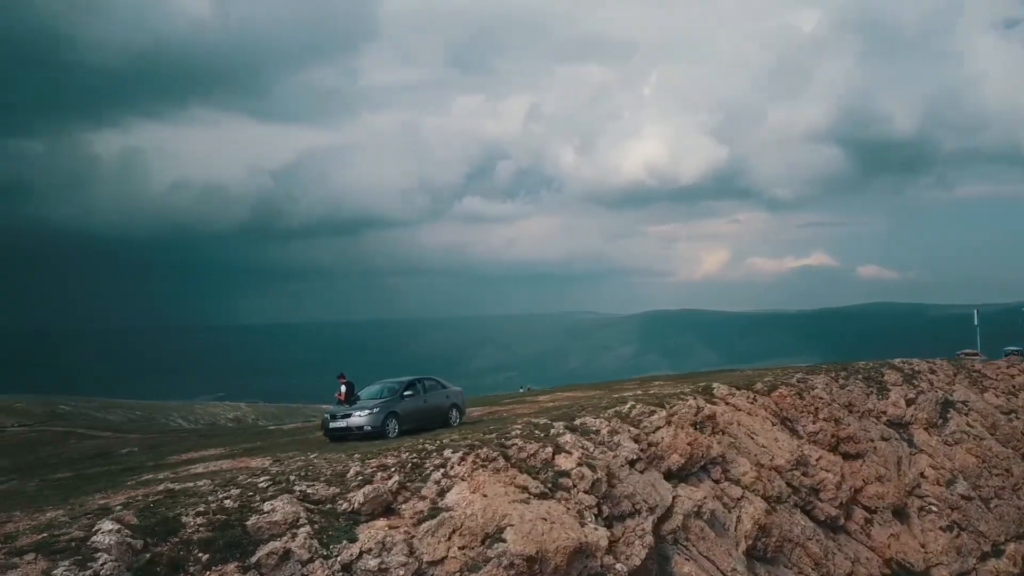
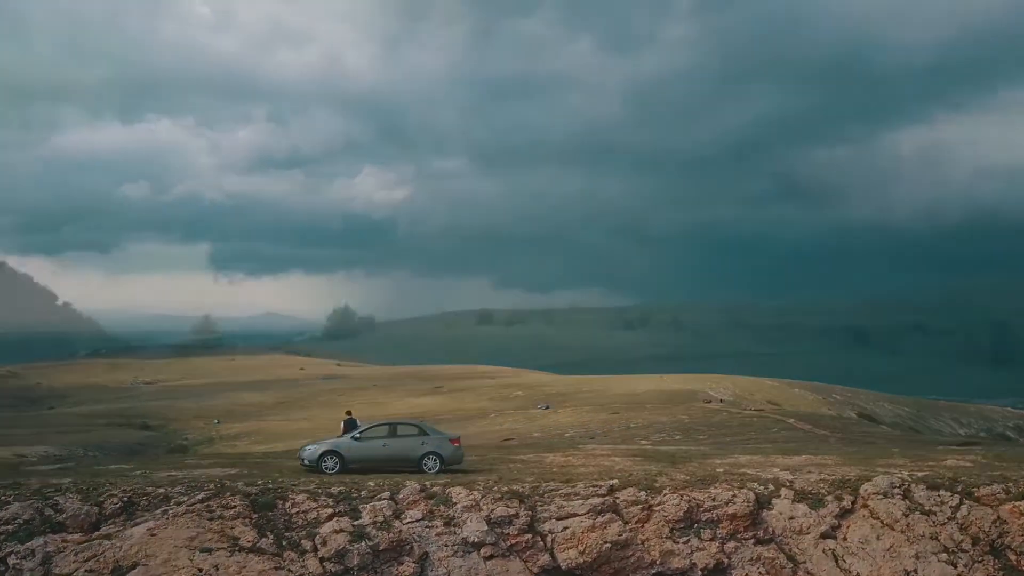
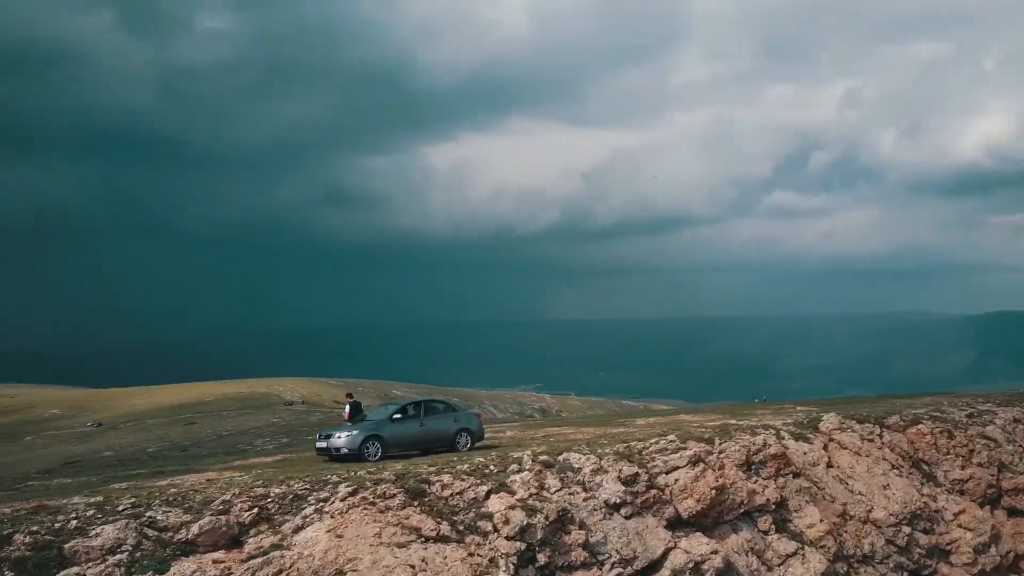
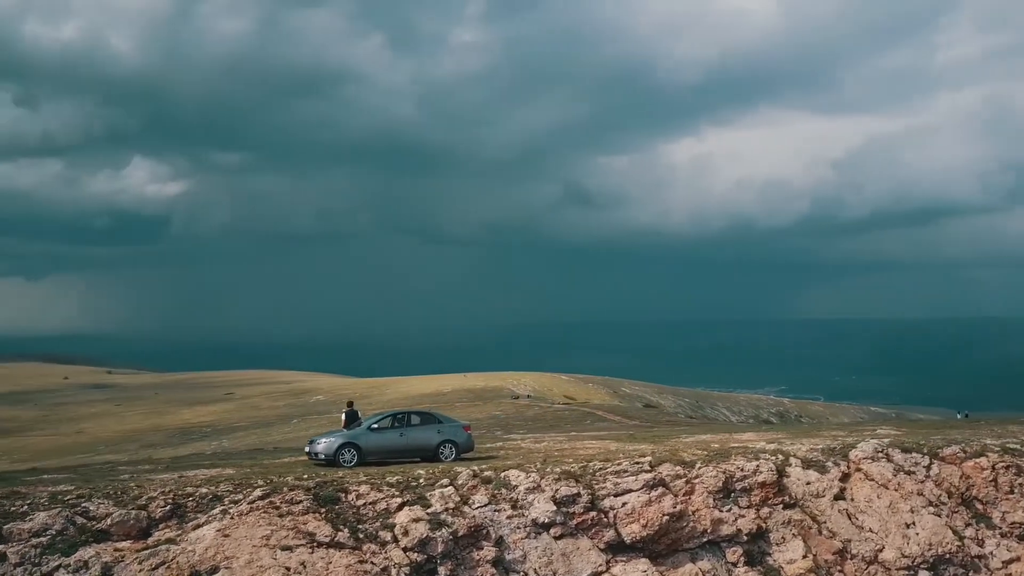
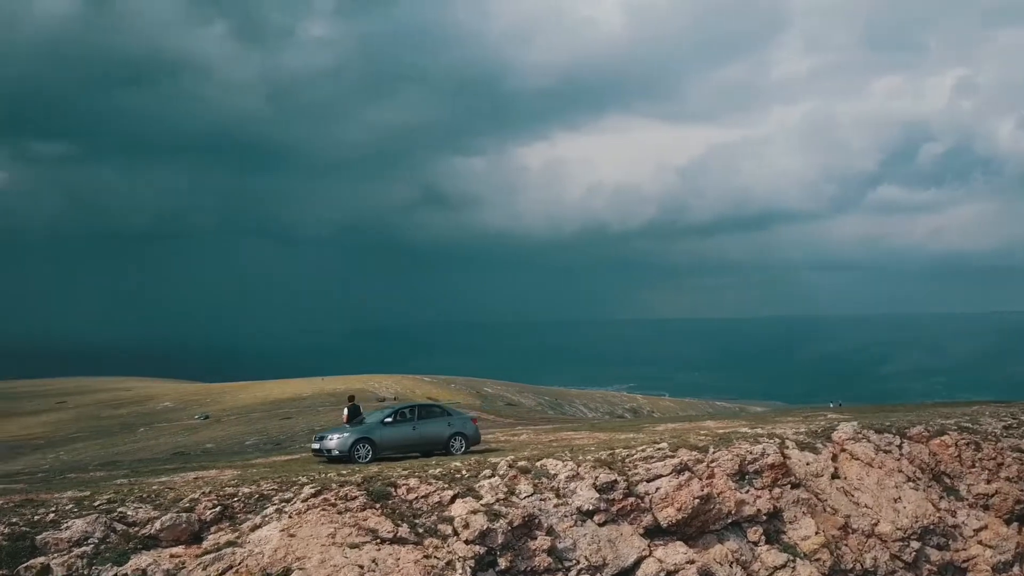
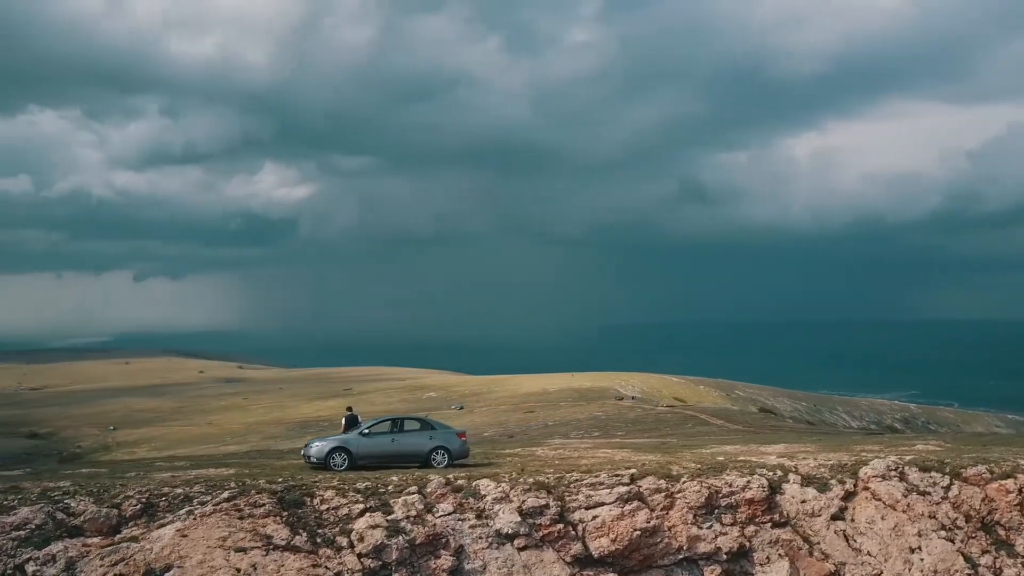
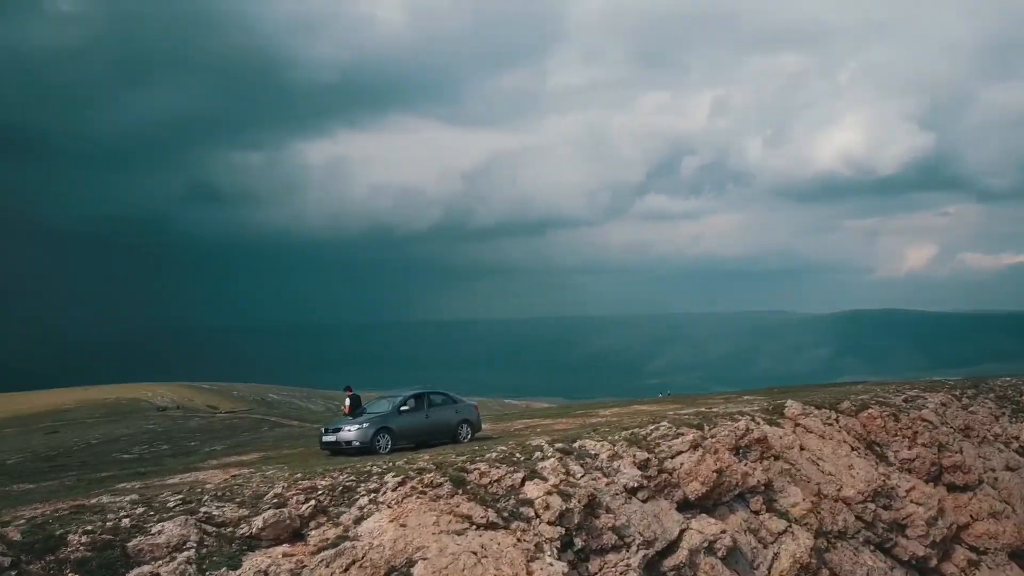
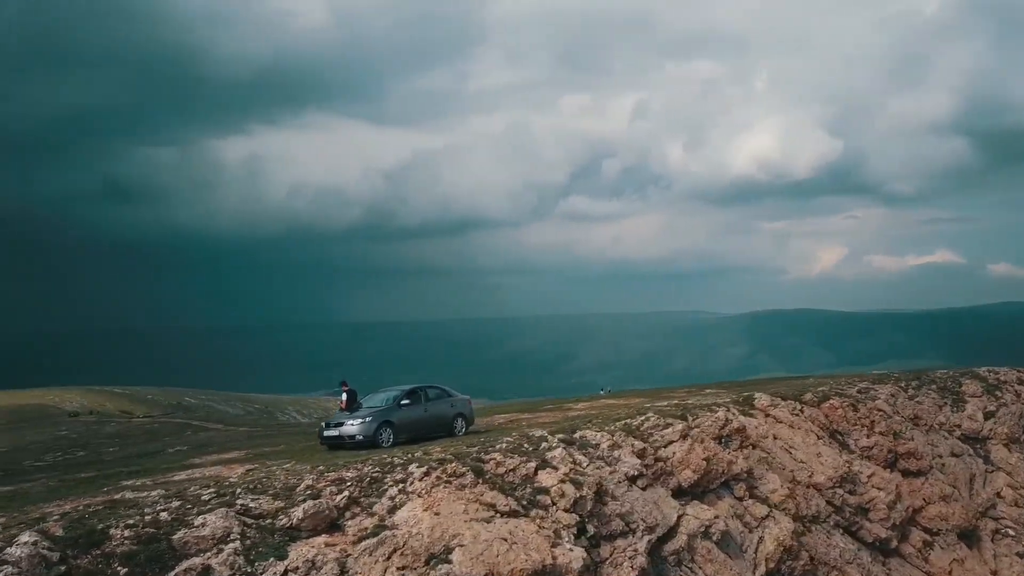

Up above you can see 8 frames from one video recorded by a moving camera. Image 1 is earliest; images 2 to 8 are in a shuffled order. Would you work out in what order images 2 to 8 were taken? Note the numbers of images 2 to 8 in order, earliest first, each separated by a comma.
8, 7, 3, 5, 4, 6, 2
